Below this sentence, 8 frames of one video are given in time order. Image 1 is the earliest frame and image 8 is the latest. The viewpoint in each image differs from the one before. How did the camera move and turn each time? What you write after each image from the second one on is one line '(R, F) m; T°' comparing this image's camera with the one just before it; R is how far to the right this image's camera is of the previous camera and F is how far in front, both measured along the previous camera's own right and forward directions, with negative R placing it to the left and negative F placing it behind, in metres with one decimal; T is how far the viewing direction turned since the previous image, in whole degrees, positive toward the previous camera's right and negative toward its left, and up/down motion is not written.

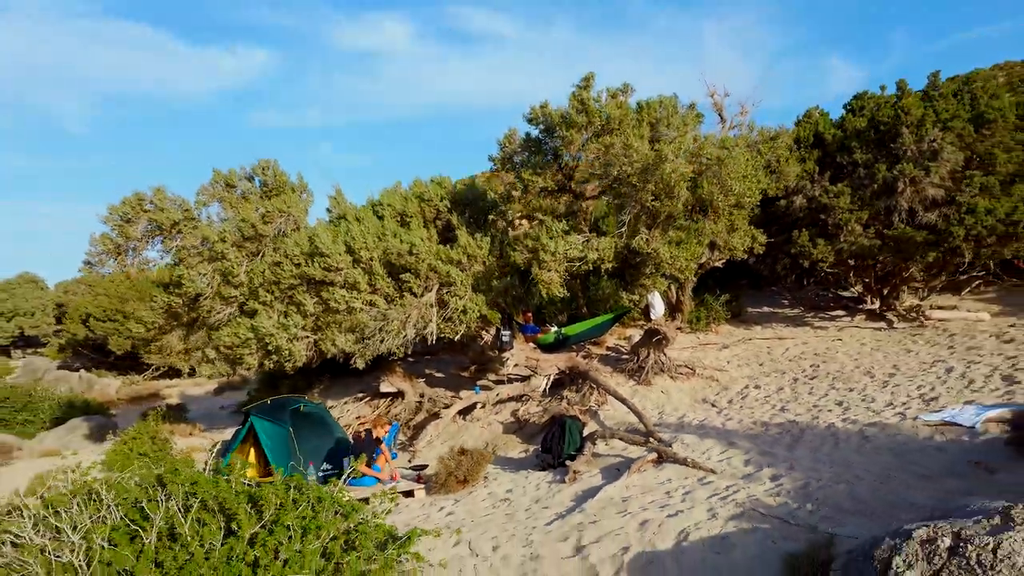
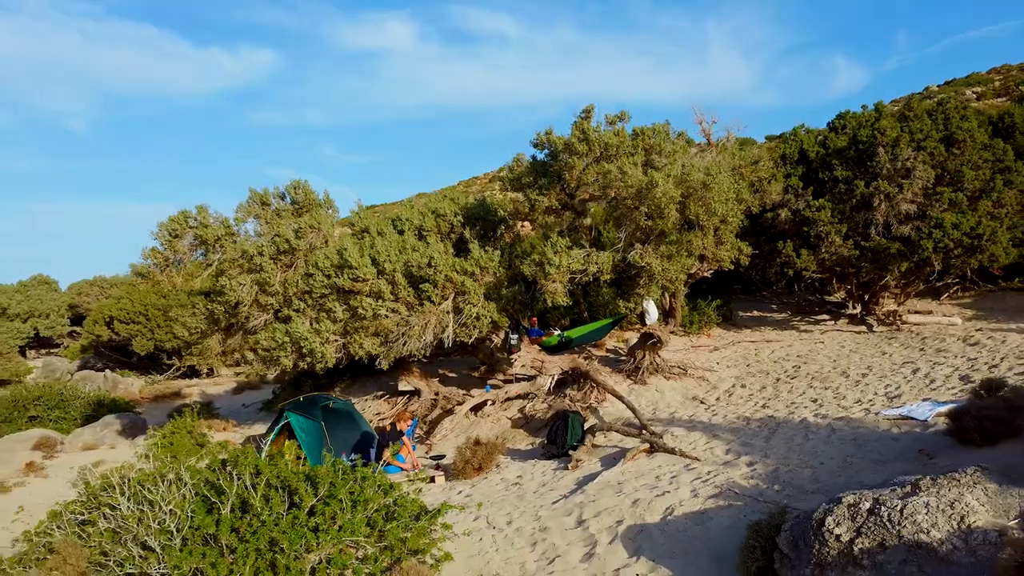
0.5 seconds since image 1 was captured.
(-0.1, -0.9) m; 0°
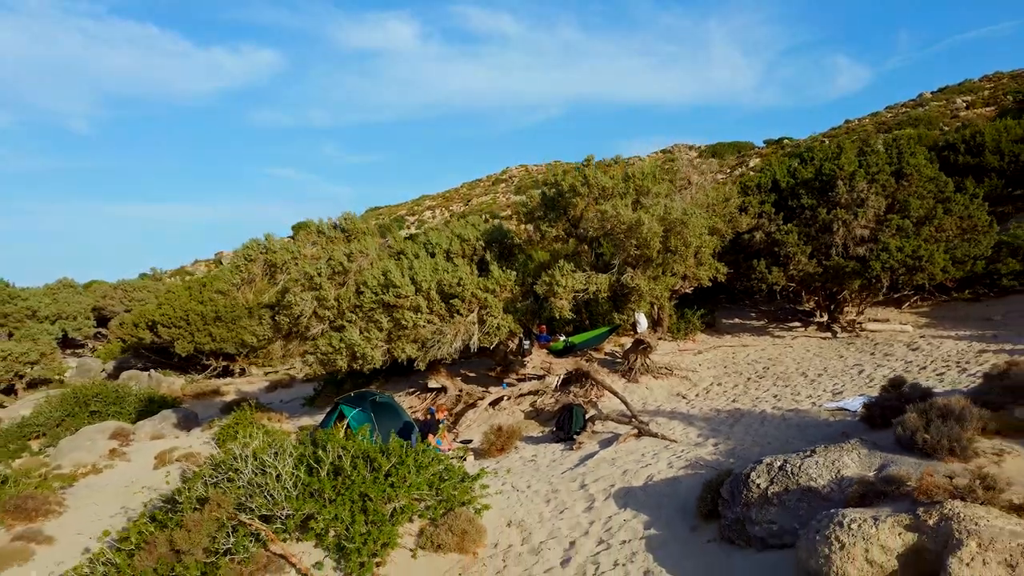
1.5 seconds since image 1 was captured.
(-0.2, -1.9) m; 0°
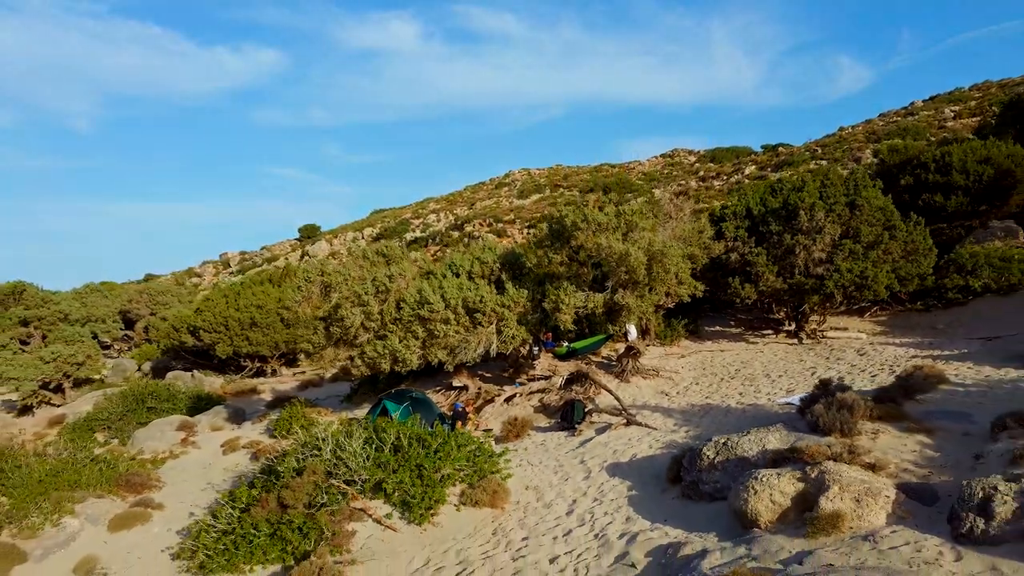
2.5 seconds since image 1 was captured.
(-0.2, -2.4) m; 0°
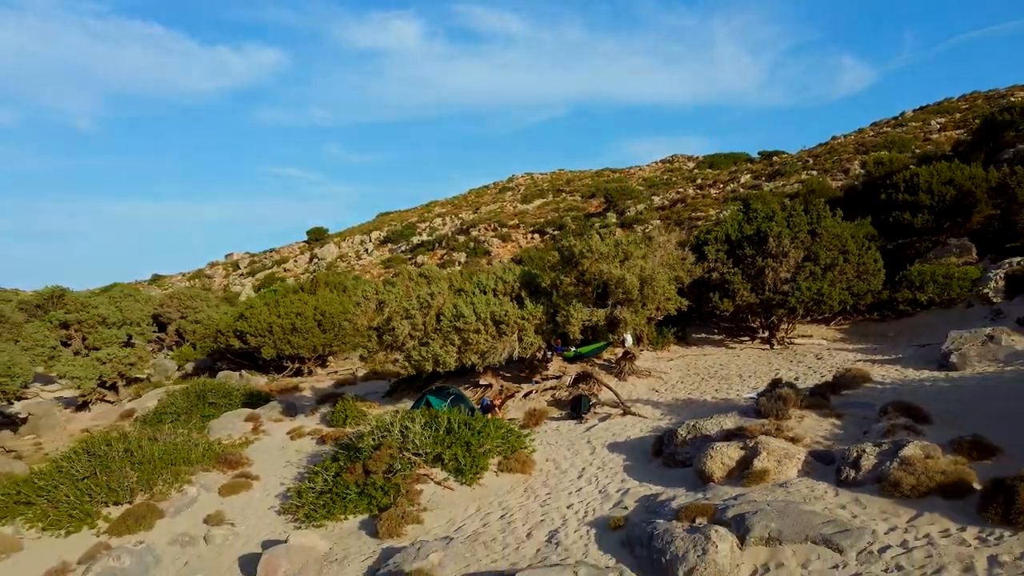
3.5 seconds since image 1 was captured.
(-0.4, -3.1) m; 0°
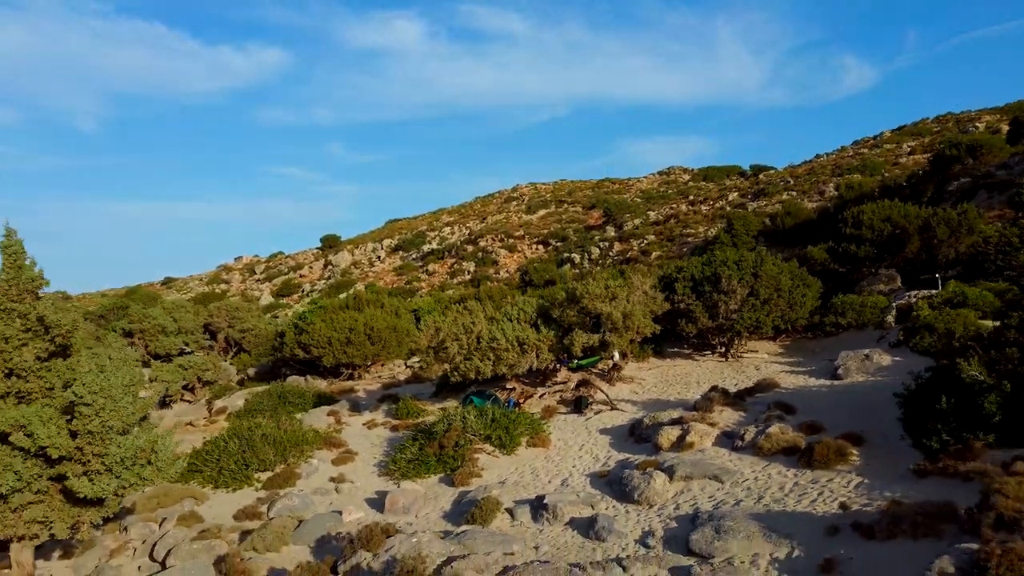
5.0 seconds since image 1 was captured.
(-0.5, -6.4) m; 0°
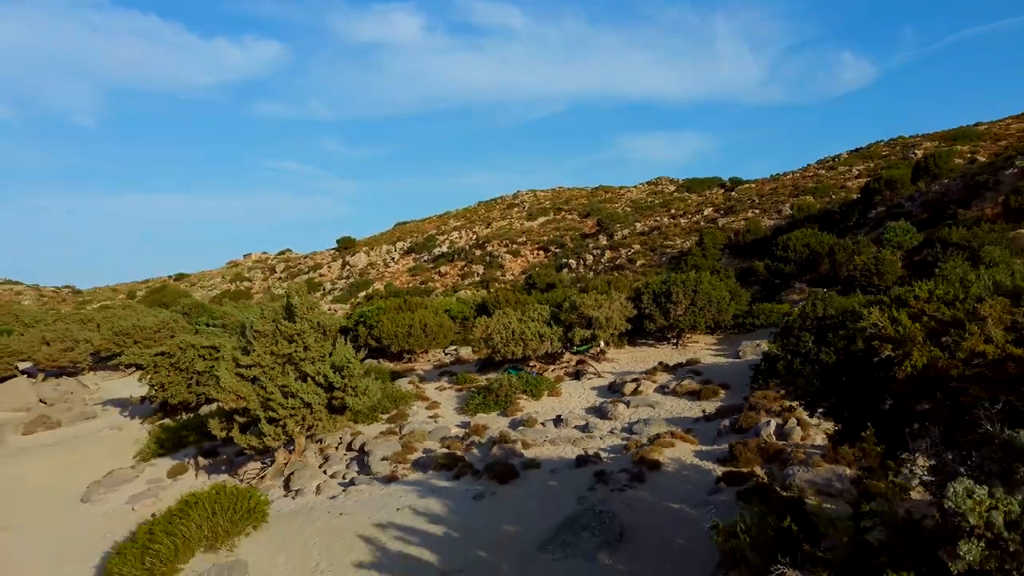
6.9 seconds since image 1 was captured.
(-1.3, -12.6) m; 0°
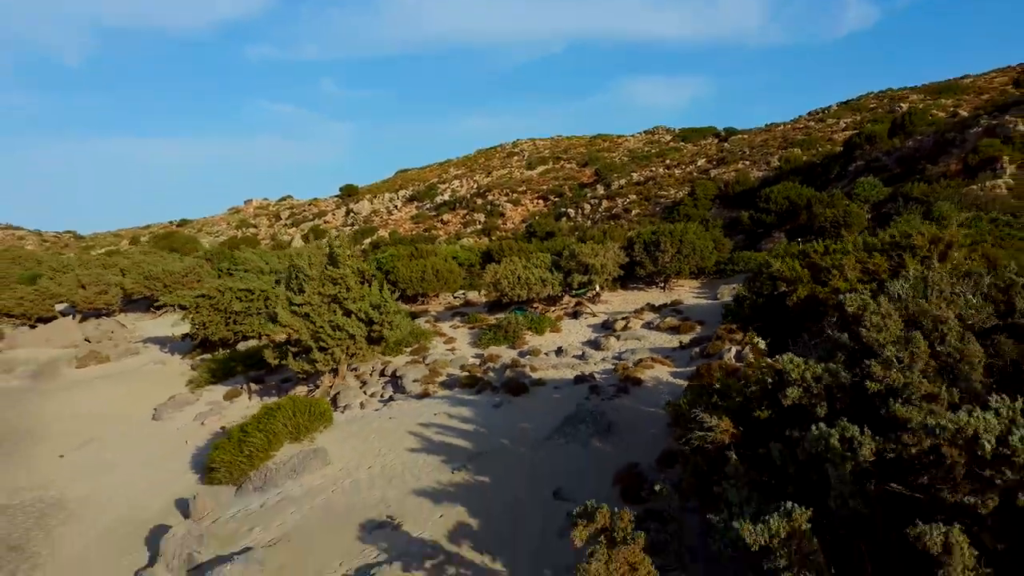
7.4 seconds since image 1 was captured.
(-0.5, -4.6) m; 0°
